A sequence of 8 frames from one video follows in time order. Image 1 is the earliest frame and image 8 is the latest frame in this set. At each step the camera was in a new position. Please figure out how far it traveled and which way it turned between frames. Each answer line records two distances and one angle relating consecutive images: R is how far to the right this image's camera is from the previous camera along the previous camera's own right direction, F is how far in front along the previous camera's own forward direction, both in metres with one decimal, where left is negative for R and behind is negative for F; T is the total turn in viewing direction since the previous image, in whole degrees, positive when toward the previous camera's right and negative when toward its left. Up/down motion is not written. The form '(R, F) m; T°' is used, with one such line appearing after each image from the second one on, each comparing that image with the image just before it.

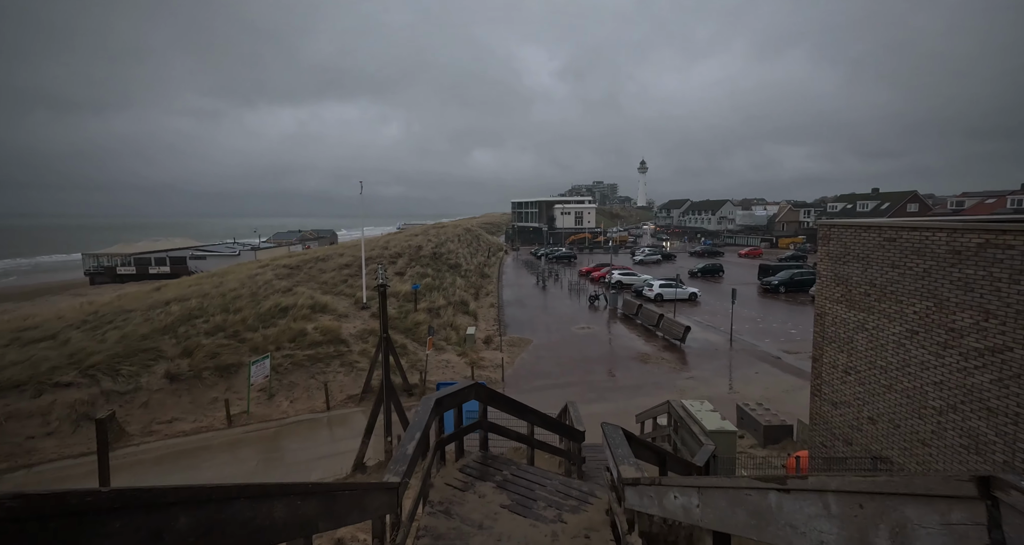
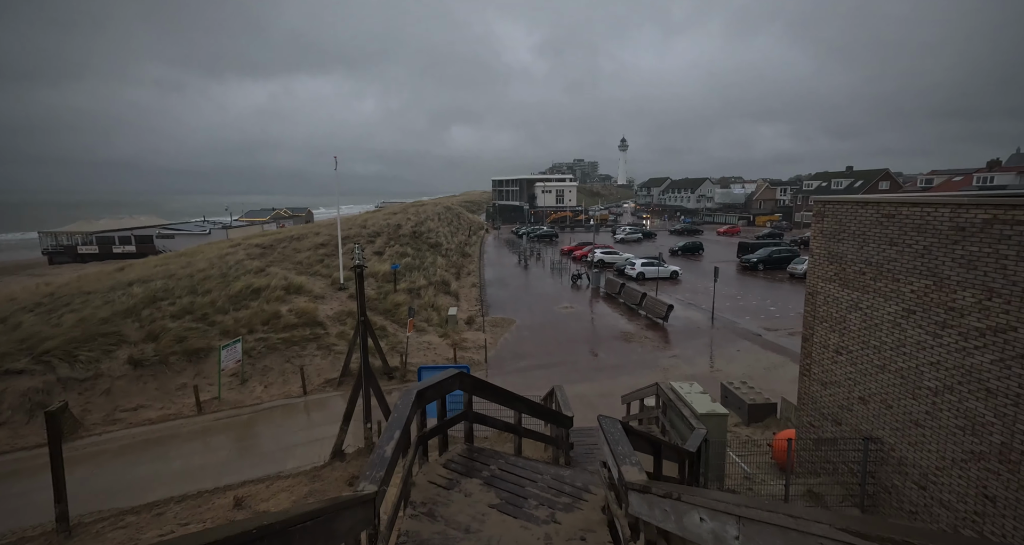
(-0.1, +0.4) m; +2°
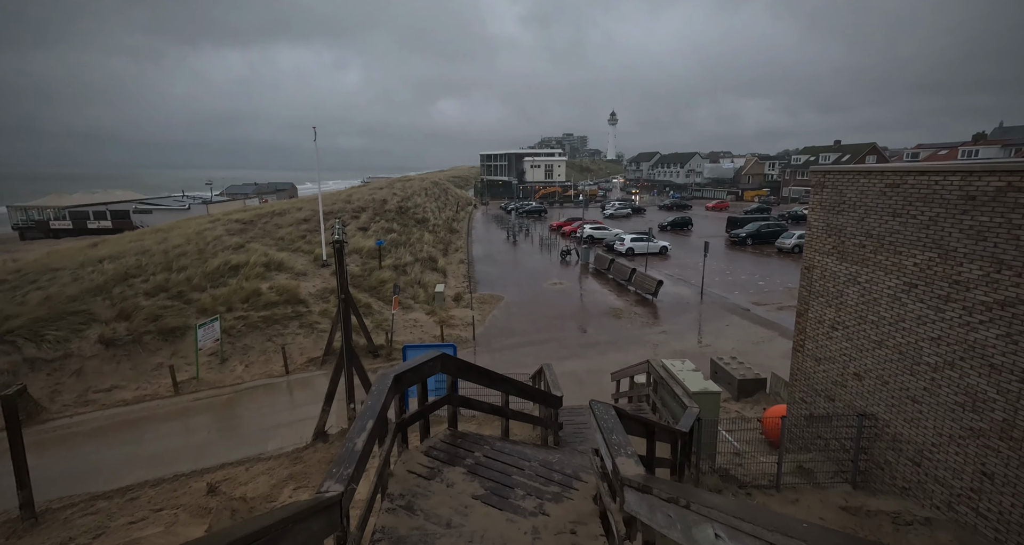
(0.0, +0.4) m; +1°
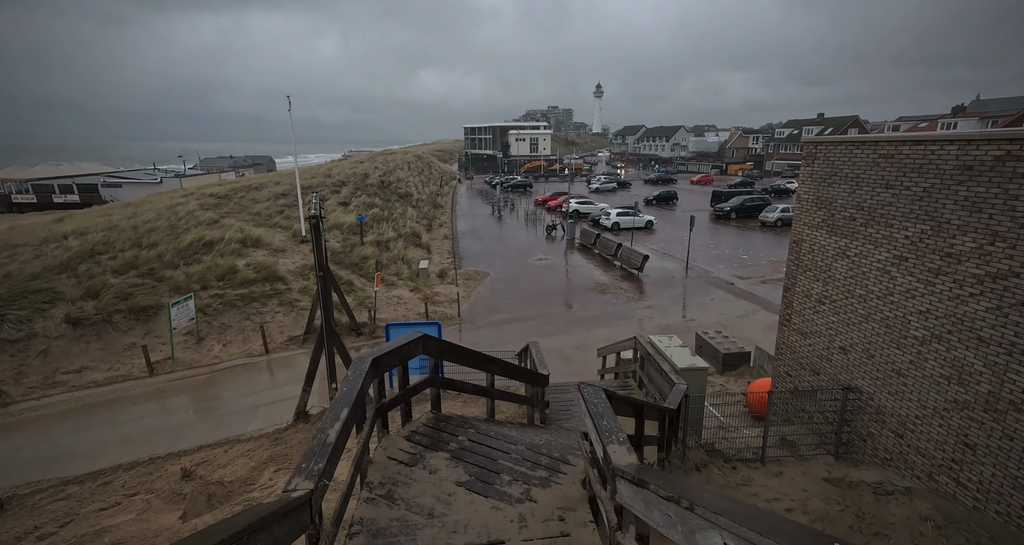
(0.0, +0.2) m; +2°
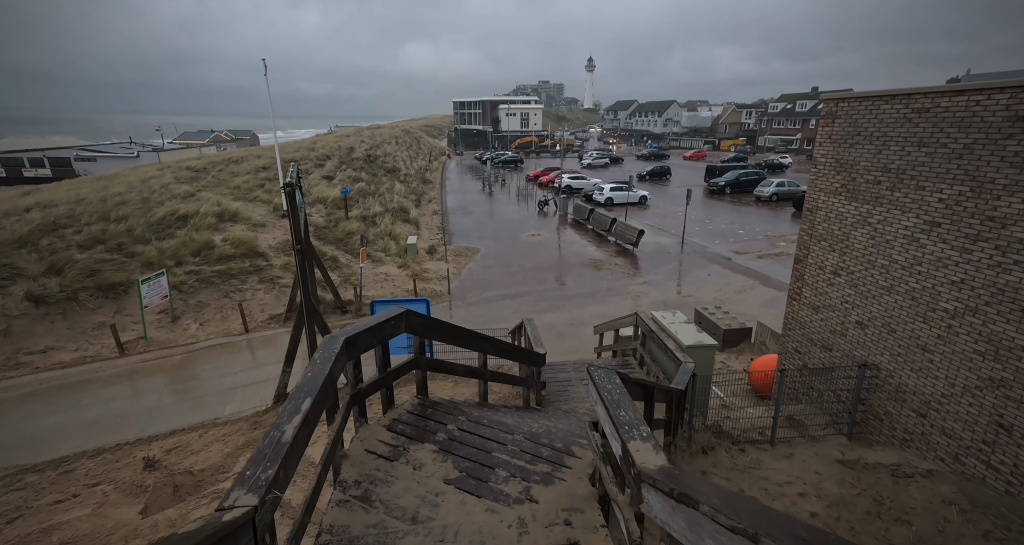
(0.0, +0.6) m; +1°
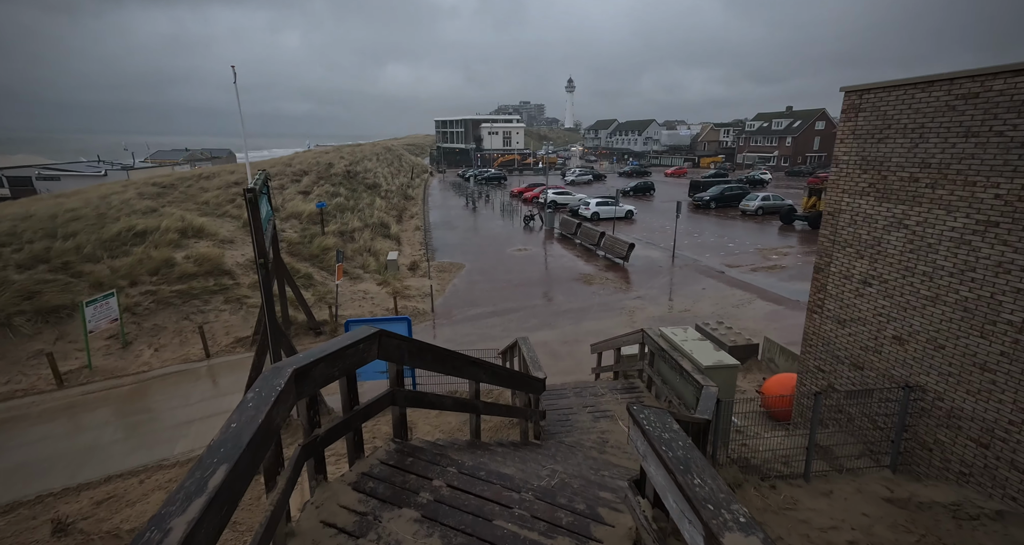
(-0.1, +0.9) m; +2°
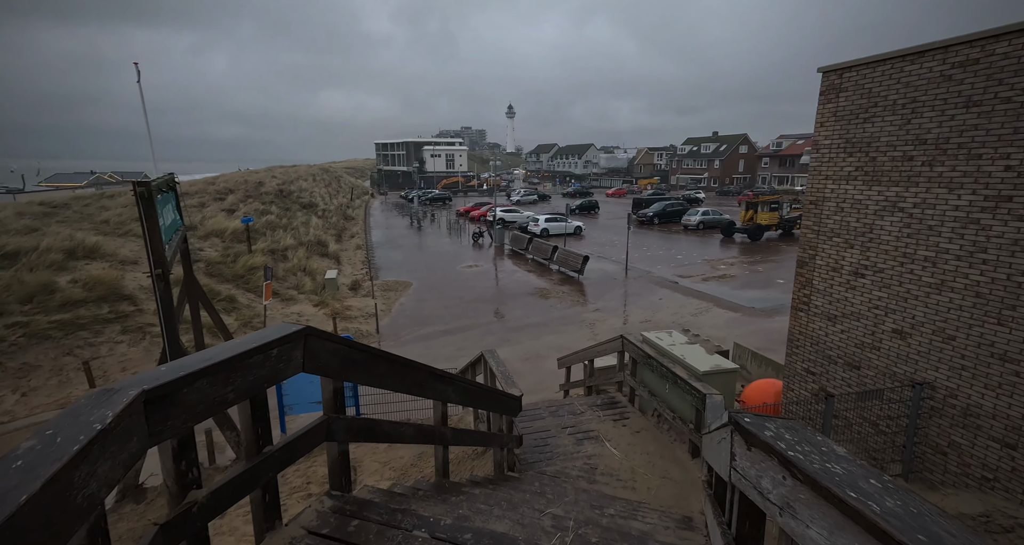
(-0.2, +1.0) m; +6°
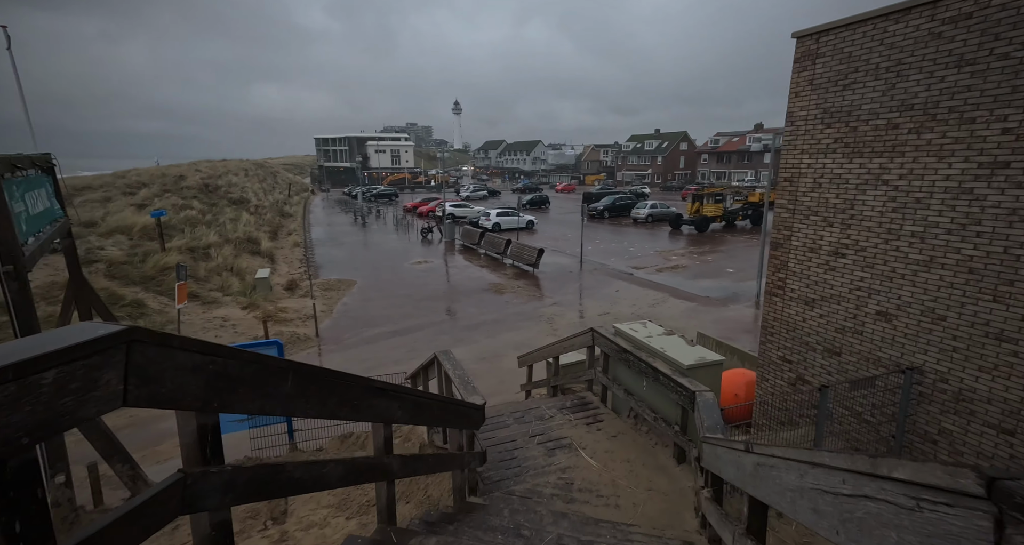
(-0.1, +0.8) m; +6°
